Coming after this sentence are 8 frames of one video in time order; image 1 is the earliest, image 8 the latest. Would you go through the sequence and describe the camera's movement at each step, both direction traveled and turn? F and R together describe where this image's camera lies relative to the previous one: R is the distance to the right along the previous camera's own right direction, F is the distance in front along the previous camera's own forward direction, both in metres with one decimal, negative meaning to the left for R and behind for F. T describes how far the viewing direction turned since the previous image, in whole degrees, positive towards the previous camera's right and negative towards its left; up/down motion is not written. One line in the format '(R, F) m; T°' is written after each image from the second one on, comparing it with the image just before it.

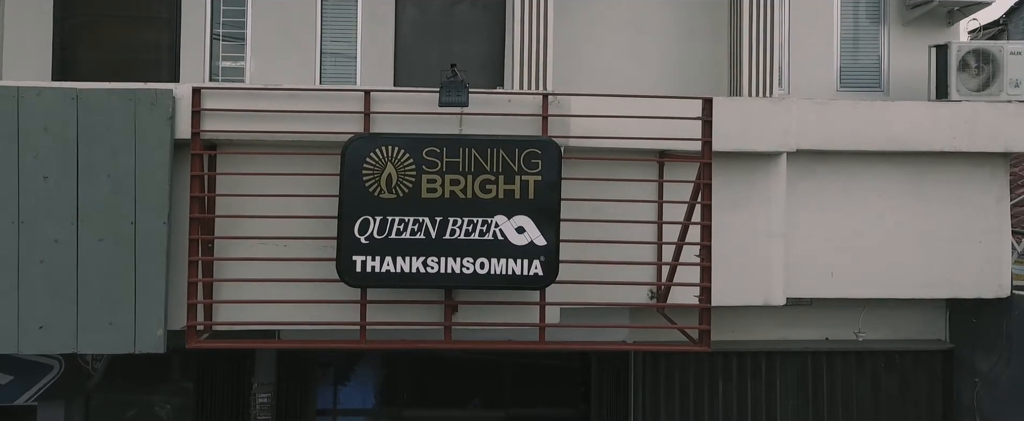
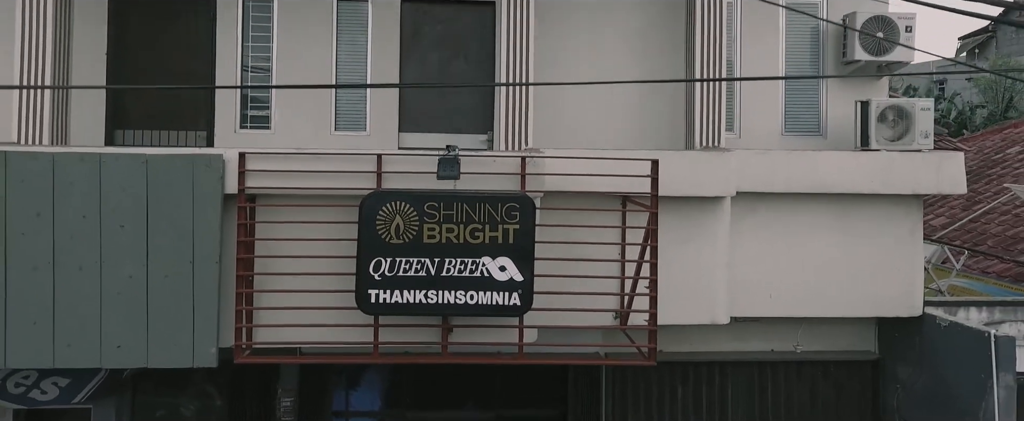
(+0.1, -1.3) m; 0°
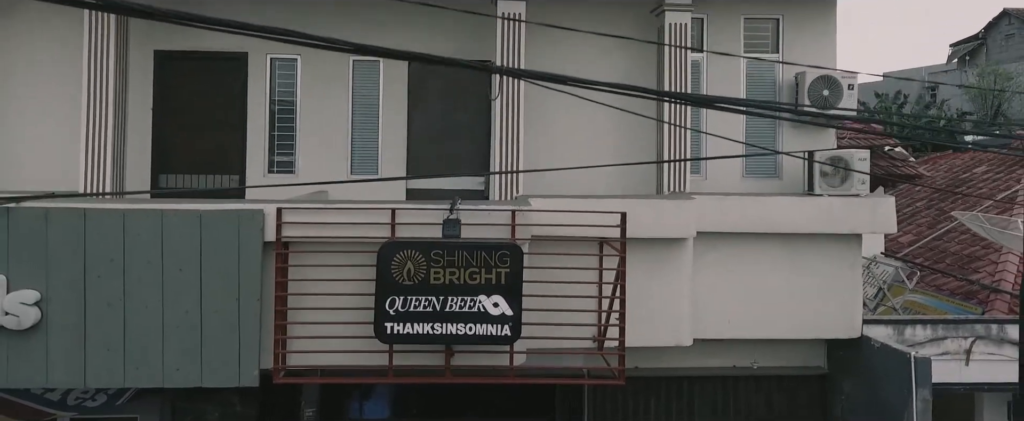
(+0.1, -1.4) m; 0°
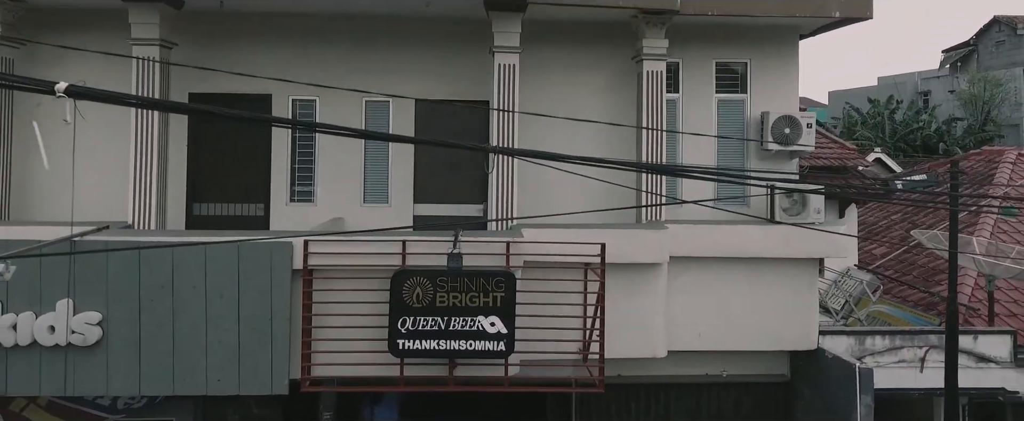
(+0.1, -1.3) m; 0°
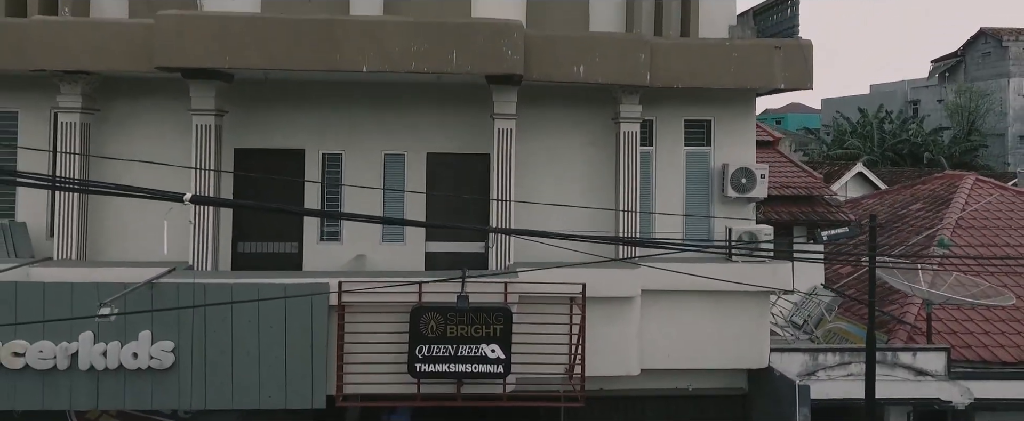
(0.0, -2.1) m; 0°
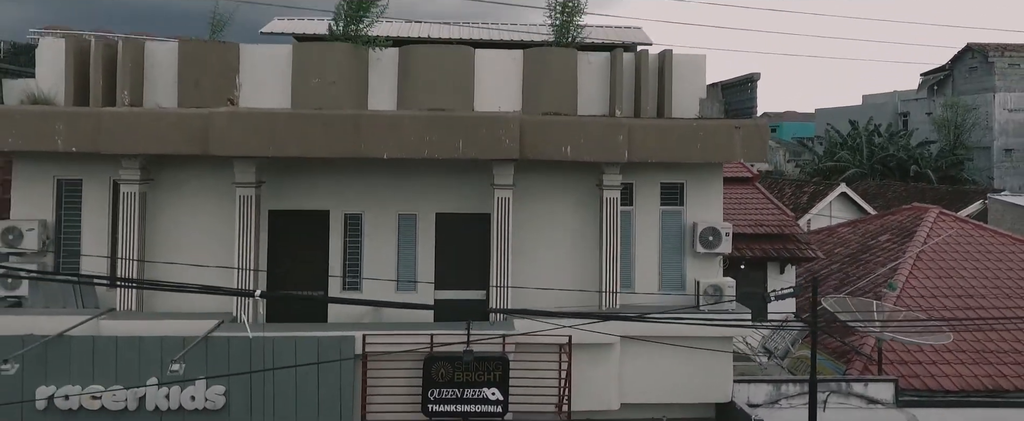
(0.0, -2.2) m; 0°
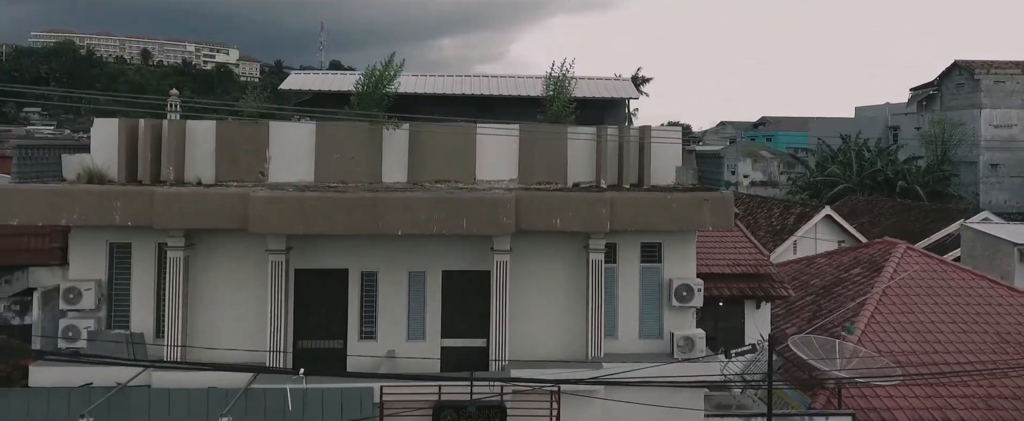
(+0.1, -2.2) m; 0°
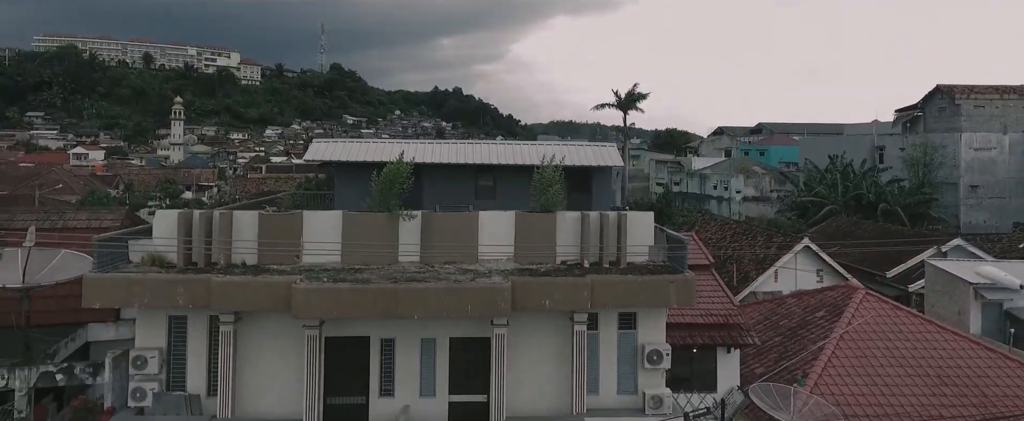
(+0.1, -3.4) m; 0°
